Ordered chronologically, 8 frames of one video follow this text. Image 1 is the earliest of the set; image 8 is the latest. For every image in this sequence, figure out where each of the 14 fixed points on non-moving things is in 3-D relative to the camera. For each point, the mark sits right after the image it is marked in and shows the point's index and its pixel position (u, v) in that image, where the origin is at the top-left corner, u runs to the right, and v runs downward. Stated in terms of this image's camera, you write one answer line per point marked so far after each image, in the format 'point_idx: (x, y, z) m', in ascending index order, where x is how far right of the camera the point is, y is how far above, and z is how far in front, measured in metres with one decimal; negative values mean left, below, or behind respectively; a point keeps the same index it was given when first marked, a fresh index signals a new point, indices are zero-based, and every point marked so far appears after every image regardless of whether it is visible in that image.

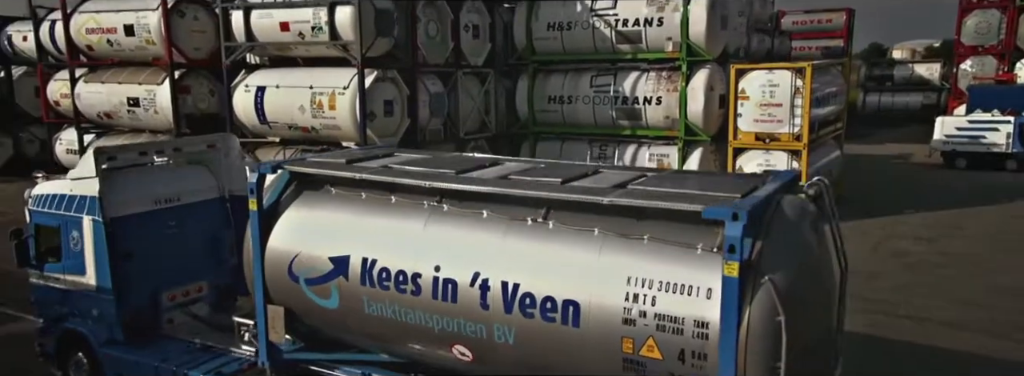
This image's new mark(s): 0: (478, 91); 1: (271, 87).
0: (-0.8, +2.0, +15.4) m
1: (-4.4, +1.8, +13.6) m
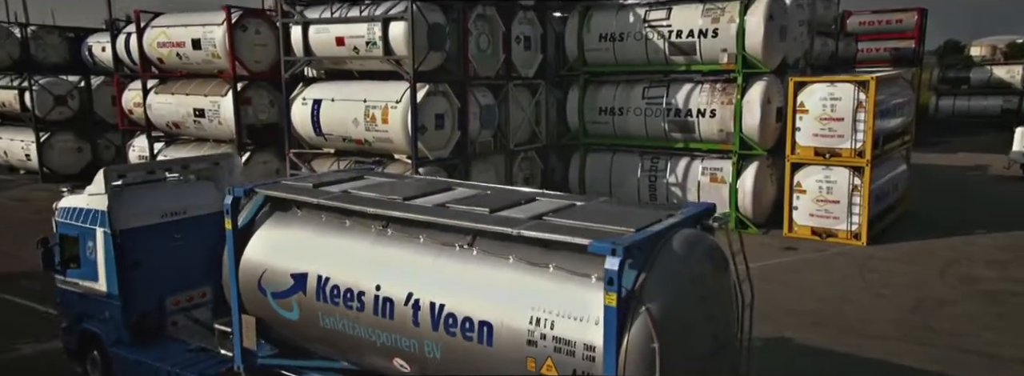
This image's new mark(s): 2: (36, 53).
0: (+0.3, +1.8, +15.4) m
1: (-3.5, +1.6, +14.0) m
2: (-13.0, +3.6, +20.0) m
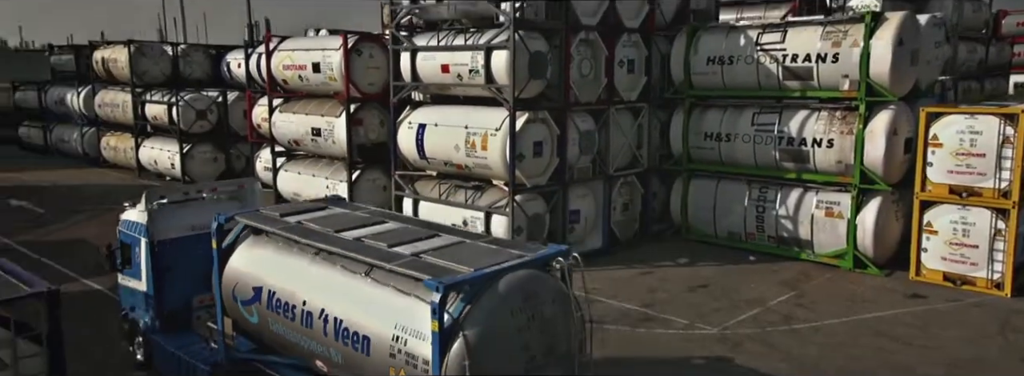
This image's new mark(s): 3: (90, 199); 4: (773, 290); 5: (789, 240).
0: (+2.4, +1.3, +15.0) m
1: (-1.6, +1.2, +14.3) m
2: (-9.8, +3.5, +21.9) m
3: (-11.2, -0.2, +19.6) m
4: (+4.5, -1.8, +12.7) m
5: (+5.3, -1.0, +14.0) m
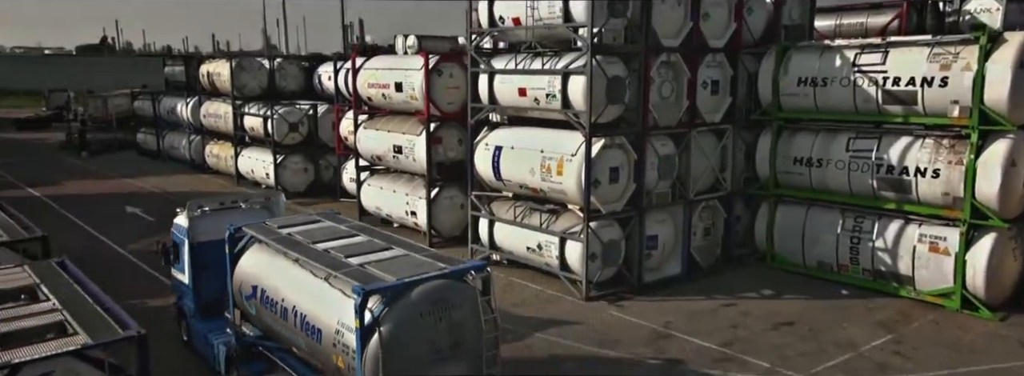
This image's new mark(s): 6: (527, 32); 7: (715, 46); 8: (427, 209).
0: (+3.9, +0.8, +14.3) m
1: (-0.1, +0.8, +14.1) m
2: (-7.2, +3.3, +22.7) m
3: (-9.0, -0.5, +20.7) m
4: (+5.6, -2.3, +11.8) m
5: (+6.6, -1.5, +12.9) m
6: (+0.3, +2.8, +13.5) m
7: (+3.7, +2.6, +13.7) m
8: (-1.9, -0.4, +16.3) m
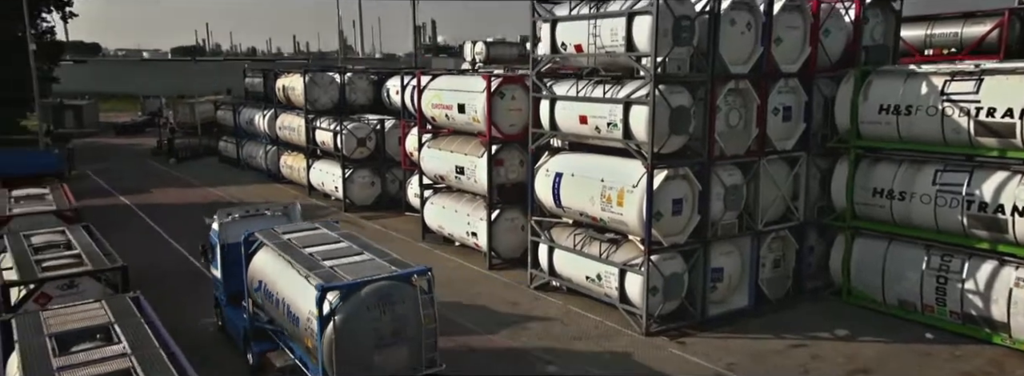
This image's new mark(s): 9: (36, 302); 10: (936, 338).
0: (+5.1, +0.2, +13.6) m
1: (+1.0, +0.2, +13.8) m
2: (-5.1, +2.9, +23.1) m
3: (-7.1, -0.8, +21.3) m
4: (+6.5, -2.9, +10.9) m
5: (+7.5, -2.1, +11.9) m
6: (+1.4, +2.3, +13.2) m
7: (+4.8, +2.0, +13.0) m
8: (-0.5, -0.9, +16.2) m
9: (-6.6, -1.6, +10.5) m
10: (+7.0, -2.5, +12.3) m
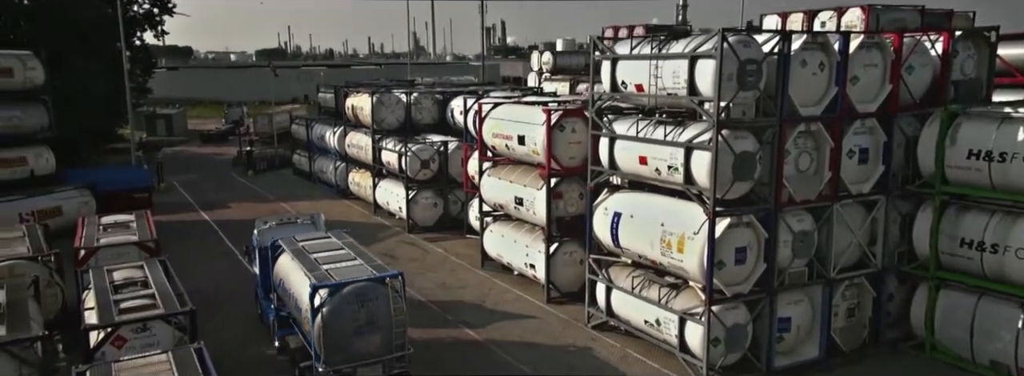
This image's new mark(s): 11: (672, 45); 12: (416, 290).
0: (+6.0, -0.6, +12.7) m
1: (+2.1, -0.5, +13.3) m
2: (-3.1, +2.3, +23.2) m
3: (-5.3, -1.4, +21.6) m
4: (+7.1, -3.7, +9.9) m
5: (+8.3, -3.0, +10.8) m
6: (+2.4, +1.5, +12.6) m
7: (+5.8, +1.3, +12.1) m
8: (+0.7, -1.6, +15.8) m
9: (-5.9, -2.3, +10.8) m
10: (+7.8, -3.3, +11.2) m
11: (+2.7, +2.4, +12.4) m
12: (-2.3, -2.3, +17.1) m
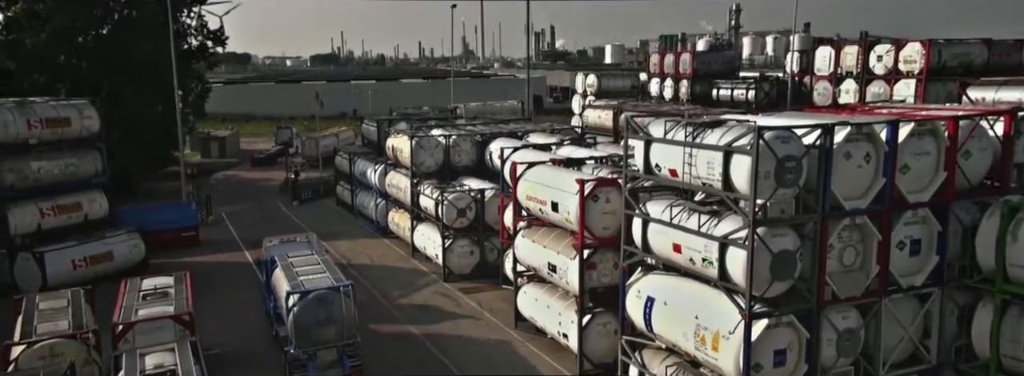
0: (+6.5, -2.1, +11.8) m
1: (+2.5, -2.0, +12.7) m
2: (-1.9, +0.9, +22.9) m
3: (-4.2, -2.8, +21.5) m
4: (+7.4, -5.2, +9.0) m
5: (+8.6, -4.4, +9.8) m
6: (+2.8, +0.1, +12.0) m
7: (+6.1, -0.2, +11.2) m
8: (+1.4, -3.1, +15.4) m
9: (-5.6, -3.8, +10.8) m
10: (+8.2, -4.8, +10.2) m
11: (+3.1, +0.9, +11.7) m
12: (-1.5, -3.7, +16.8) m
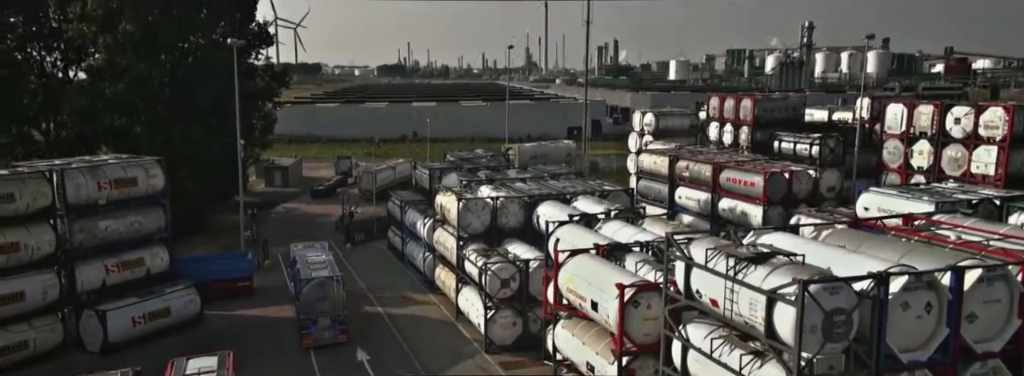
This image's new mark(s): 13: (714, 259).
0: (+6.8, -4.1, +10.7) m
1: (+3.0, -4.0, +12.0) m
2: (-0.4, -1.1, +22.5) m
3: (-2.9, -4.8, +21.3) m
4: (+7.5, -7.3, +7.8) m
5: (+8.8, -6.5, +8.5) m
6: (+3.2, -2.0, +11.2) m
7: (+6.5, -2.3, +10.1) m
8: (+2.1, -5.1, +14.7) m
9: (-5.3, -5.8, +10.8) m
10: (+8.4, -6.9, +9.0) m
11: (+3.5, -1.2, +10.9) m
12: (-0.7, -5.7, +16.4) m
13: (+3.1, -1.1, +11.6) m
